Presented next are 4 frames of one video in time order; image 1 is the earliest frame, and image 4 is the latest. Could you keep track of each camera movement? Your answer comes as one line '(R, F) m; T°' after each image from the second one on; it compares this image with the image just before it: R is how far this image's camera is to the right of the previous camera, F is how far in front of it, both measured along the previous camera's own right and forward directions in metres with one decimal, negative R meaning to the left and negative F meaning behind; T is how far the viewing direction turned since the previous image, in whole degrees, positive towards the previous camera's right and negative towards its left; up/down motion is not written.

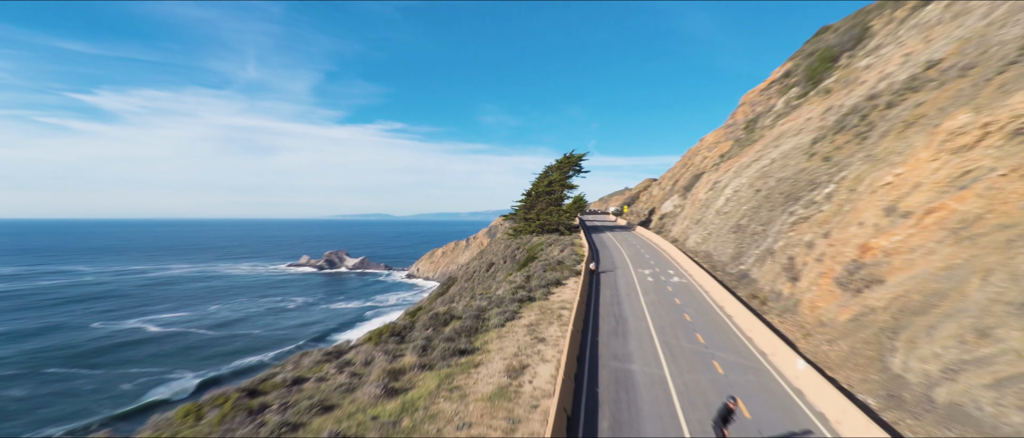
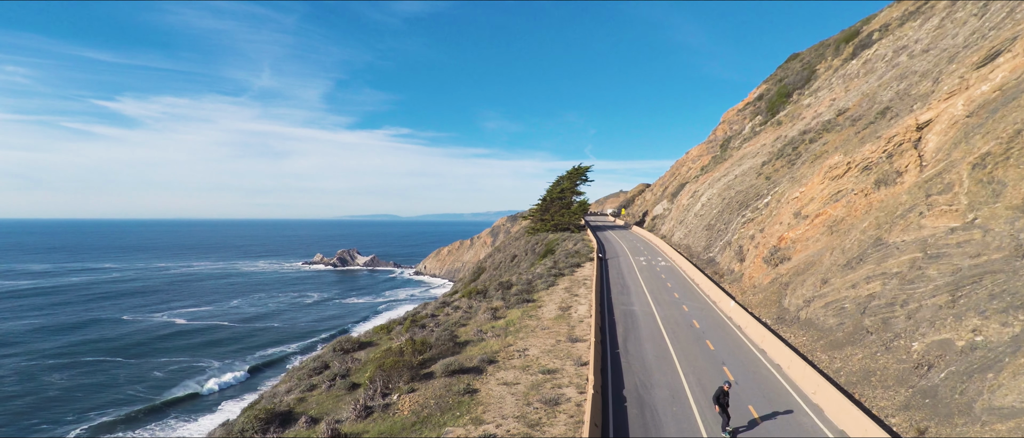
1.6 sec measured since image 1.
(-1.9, -6.4) m; 0°
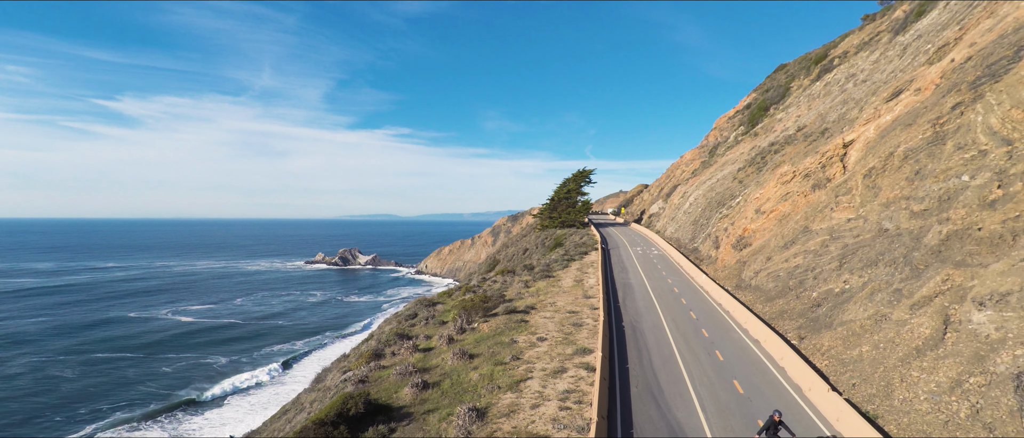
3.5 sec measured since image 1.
(-1.4, -5.2) m; 0°
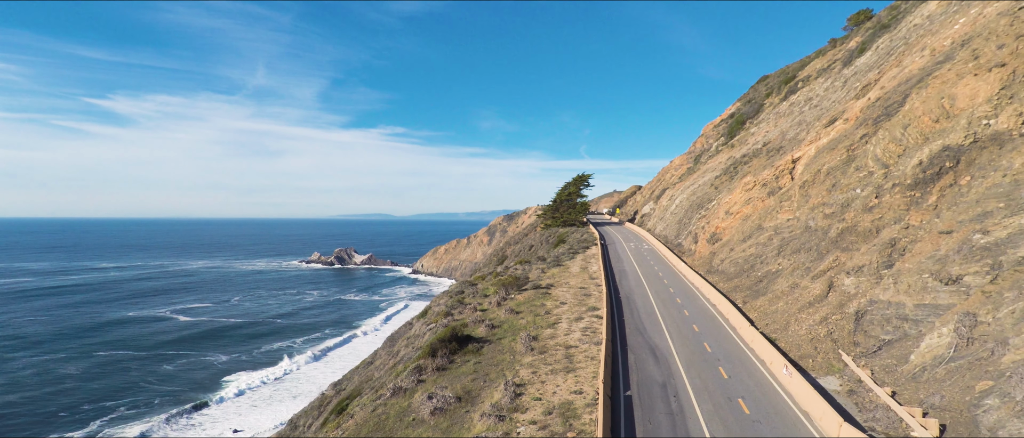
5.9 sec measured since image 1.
(-1.6, -5.3) m; +1°
